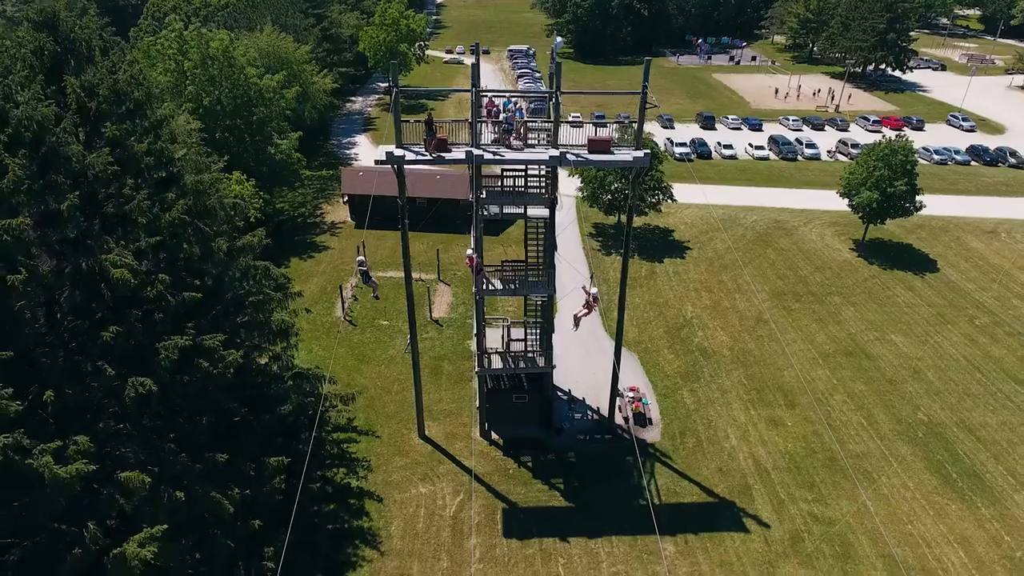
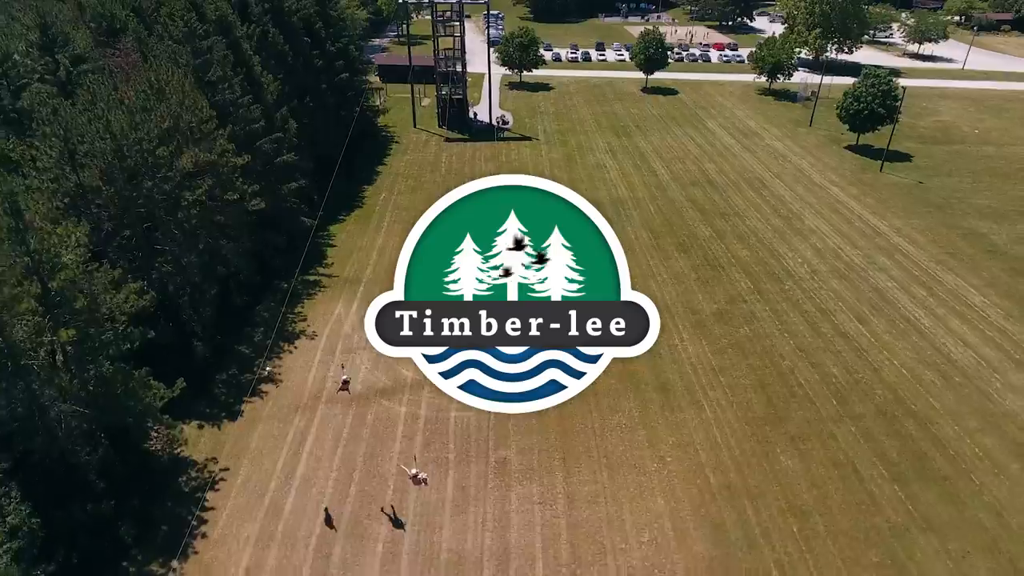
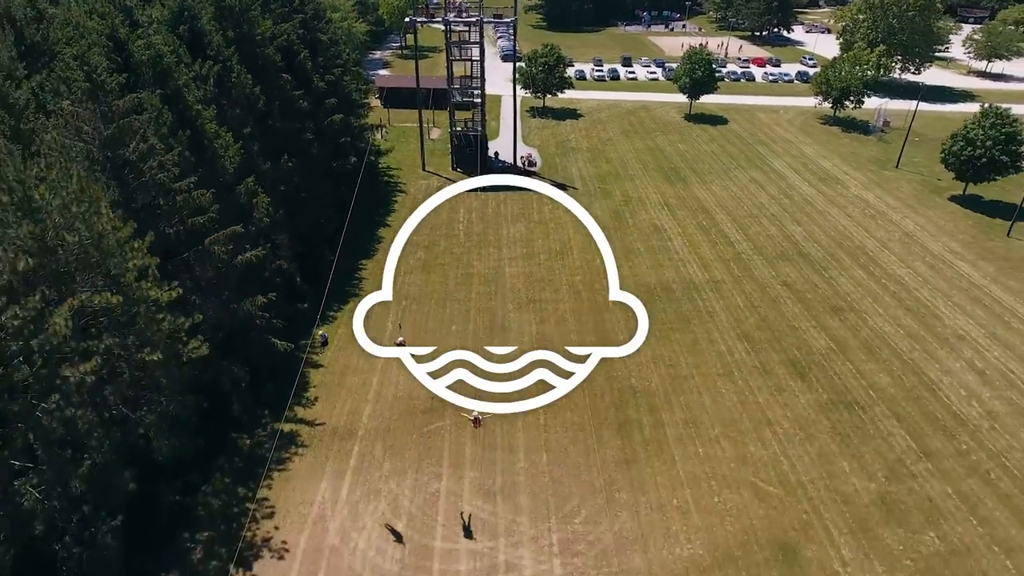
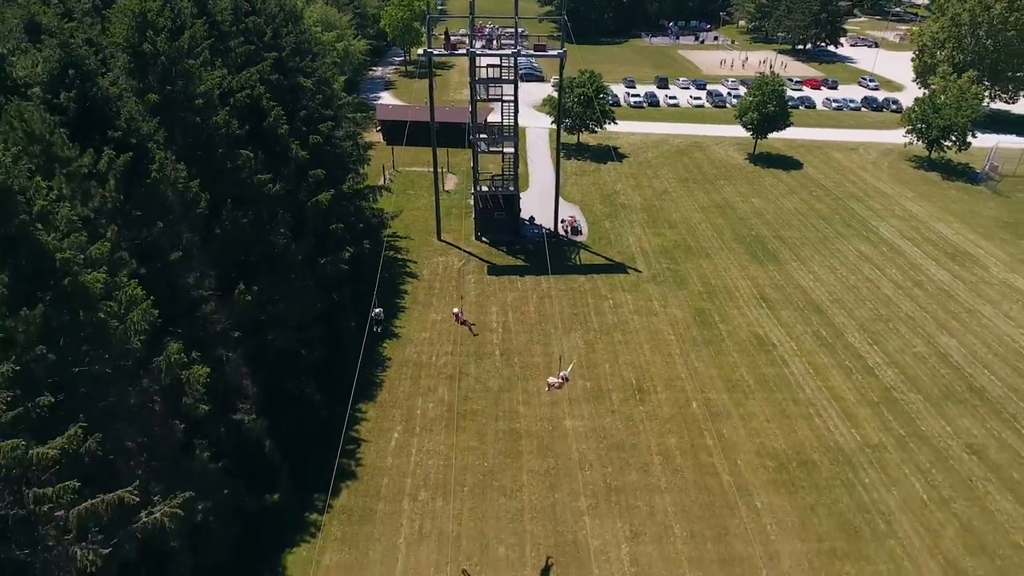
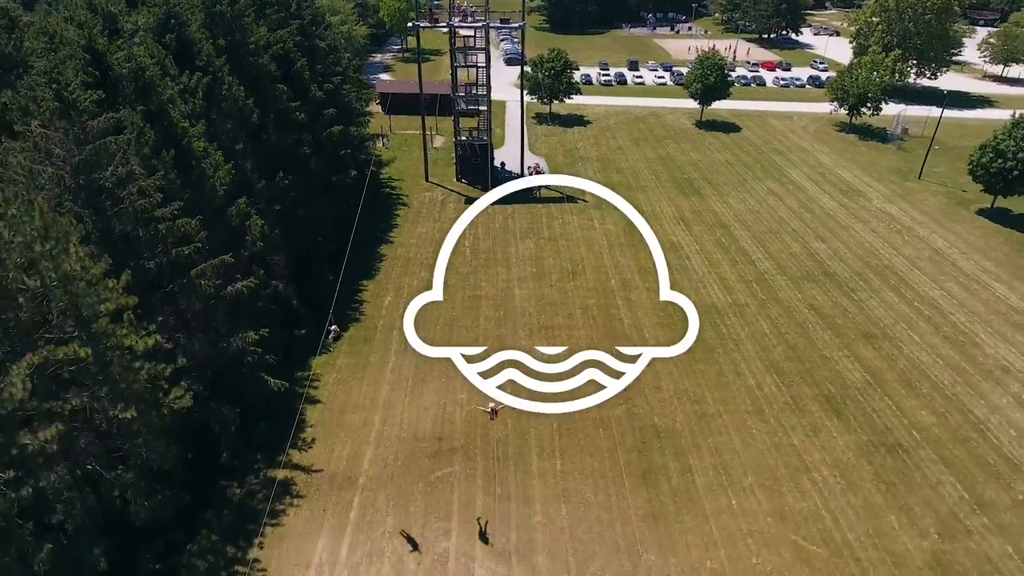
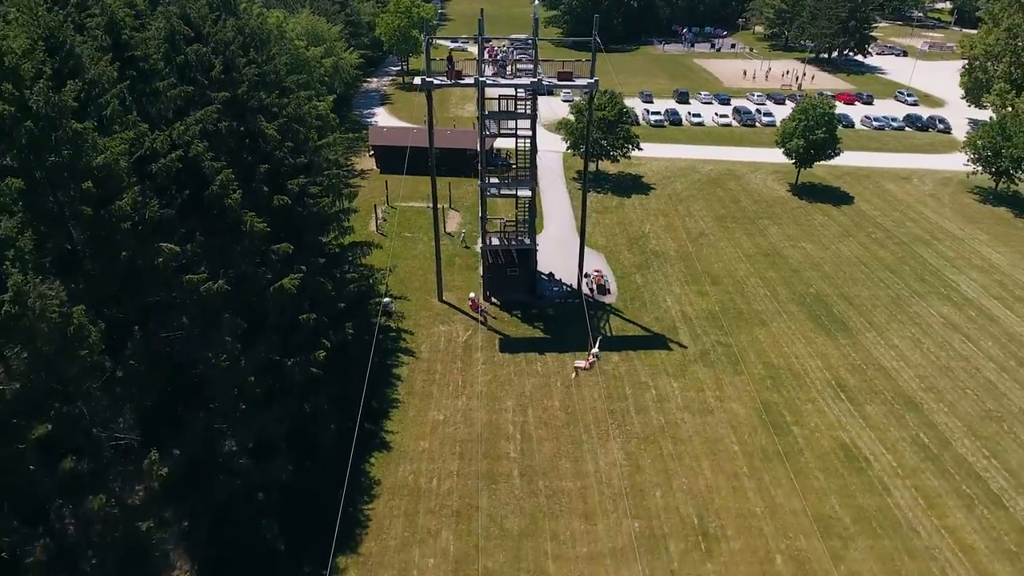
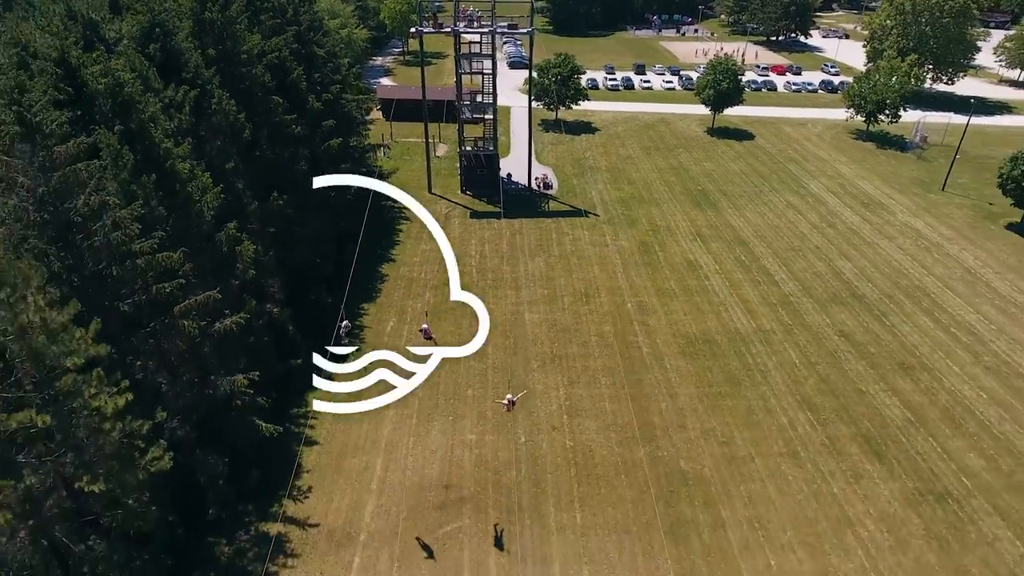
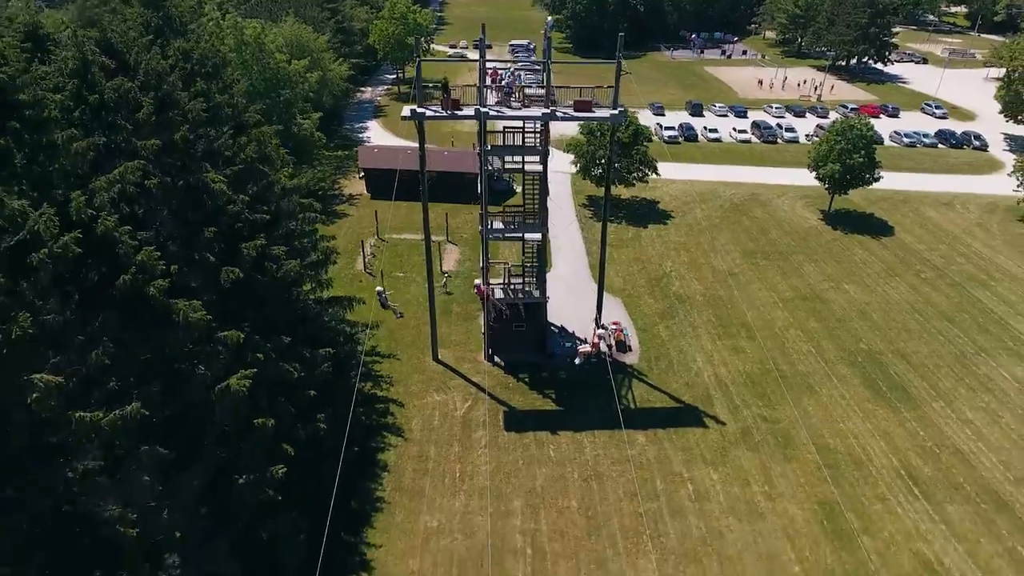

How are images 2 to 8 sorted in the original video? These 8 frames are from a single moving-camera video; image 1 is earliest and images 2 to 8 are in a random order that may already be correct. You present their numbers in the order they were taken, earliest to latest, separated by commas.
8, 6, 4, 7, 5, 3, 2
